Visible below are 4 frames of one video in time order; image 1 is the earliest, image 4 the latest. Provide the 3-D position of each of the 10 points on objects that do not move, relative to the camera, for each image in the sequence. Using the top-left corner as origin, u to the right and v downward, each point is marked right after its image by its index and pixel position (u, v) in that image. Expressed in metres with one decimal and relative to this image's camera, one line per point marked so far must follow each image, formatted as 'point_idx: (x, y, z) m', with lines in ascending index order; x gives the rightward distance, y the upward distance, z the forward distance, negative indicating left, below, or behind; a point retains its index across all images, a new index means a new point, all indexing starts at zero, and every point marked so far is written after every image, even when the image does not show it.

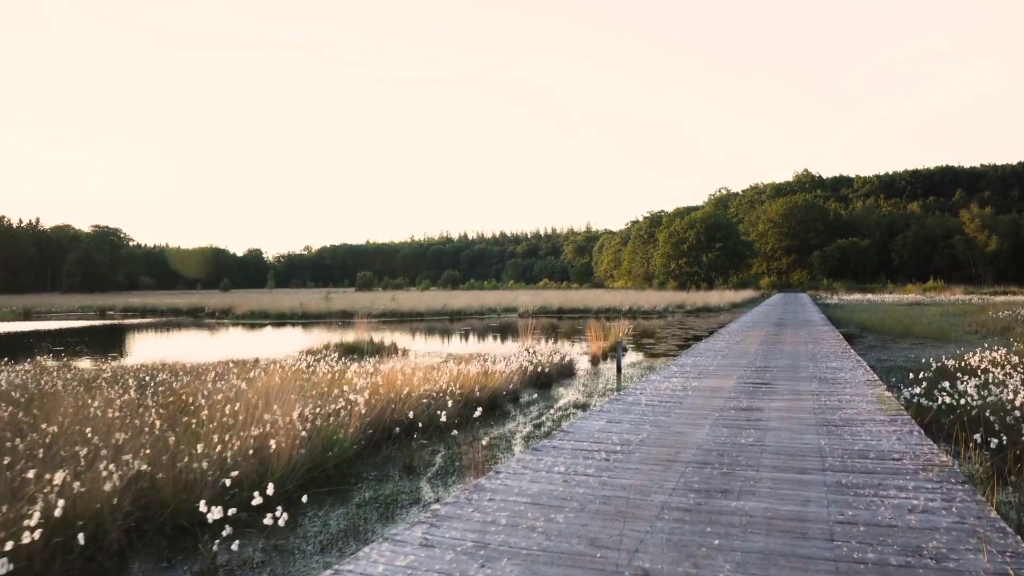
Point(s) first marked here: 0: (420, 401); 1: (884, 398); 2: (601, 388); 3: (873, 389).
0: (-1.4, -1.7, +8.8) m
1: (+4.7, -1.4, +7.3) m
2: (+1.8, -2.1, +12.0) m
3: (+5.0, -1.4, +8.0) m
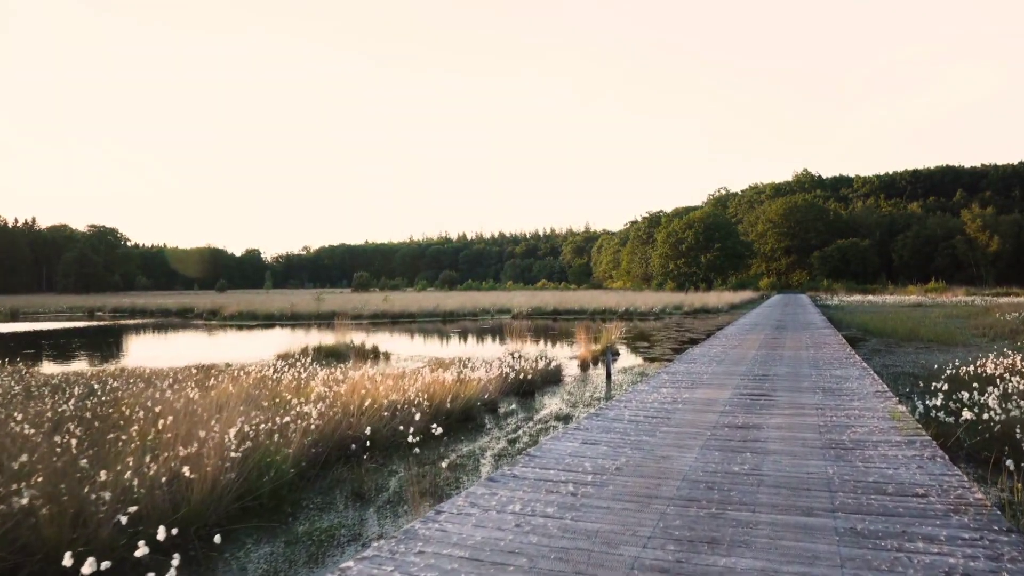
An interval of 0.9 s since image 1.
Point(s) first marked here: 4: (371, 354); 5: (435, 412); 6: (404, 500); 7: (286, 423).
0: (-1.8, -1.7, +7.9) m
1: (+4.3, -1.4, +6.4) m
2: (+1.5, -2.1, +11.2) m
3: (+4.6, -1.4, +7.2) m
4: (-4.2, -2.0, +17.1) m
5: (-1.2, -1.8, +8.6) m
6: (-1.1, -2.2, +5.9) m
7: (-2.8, -1.7, +7.1) m
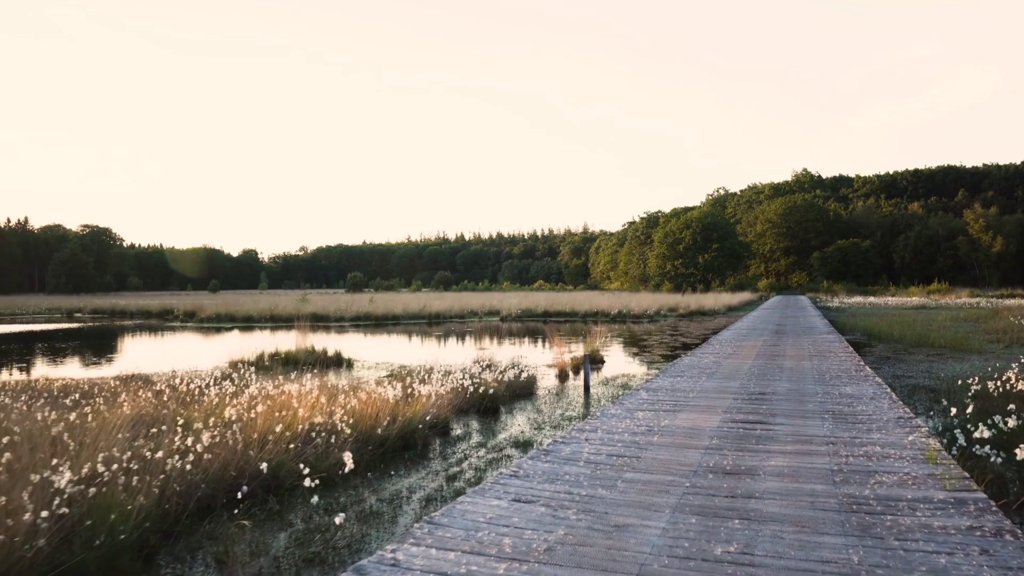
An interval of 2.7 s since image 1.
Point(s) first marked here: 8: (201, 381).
0: (-2.5, -1.8, +6.5) m
1: (+3.6, -1.4, +5.0) m
2: (+0.8, -2.1, +9.7) m
3: (+3.9, -1.4, +5.7) m
4: (-4.9, -2.0, +15.6) m
5: (-1.8, -1.9, +7.1) m
6: (-1.8, -2.2, +4.5) m
7: (-3.5, -1.7, +5.6) m
8: (-6.0, -1.8, +11.1) m
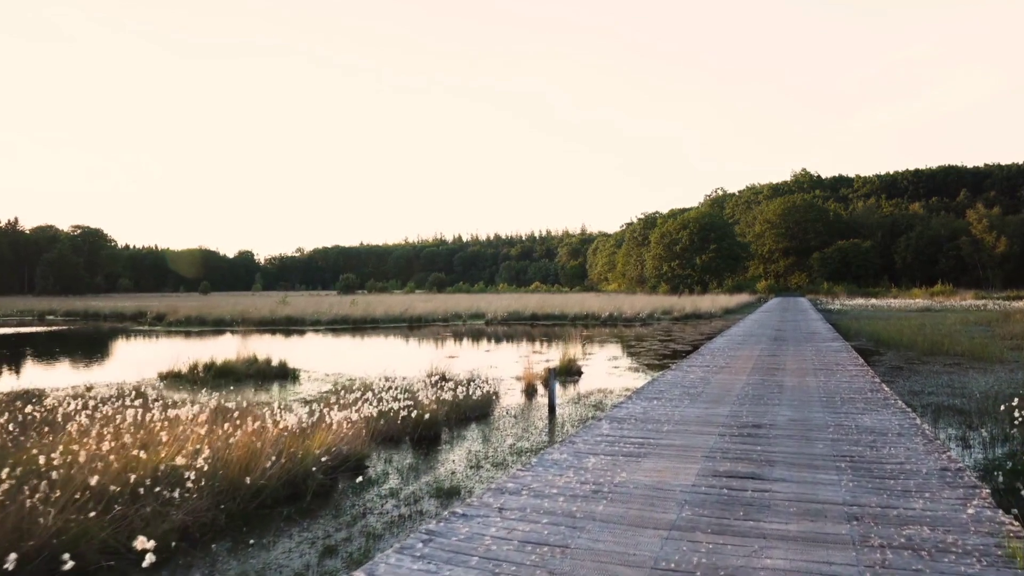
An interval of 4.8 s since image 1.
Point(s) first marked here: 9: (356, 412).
0: (-3.3, -1.8, +4.7) m
1: (+2.8, -1.4, +3.2) m
2: (-0.1, -2.2, +8.0) m
3: (+3.1, -1.5, +3.9) m
4: (-5.7, -2.0, +13.8) m
5: (-2.7, -1.9, +5.3) m
6: (-2.6, -2.2, +2.7) m
7: (-4.3, -1.7, +3.8) m
8: (-6.8, -1.8, +9.3) m
9: (-2.1, -1.7, +8.2) m
